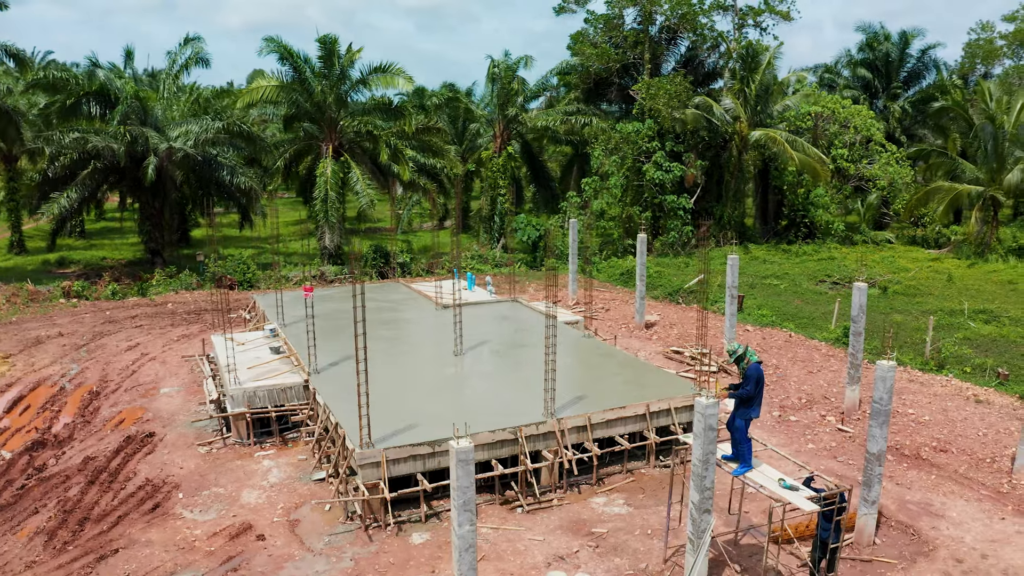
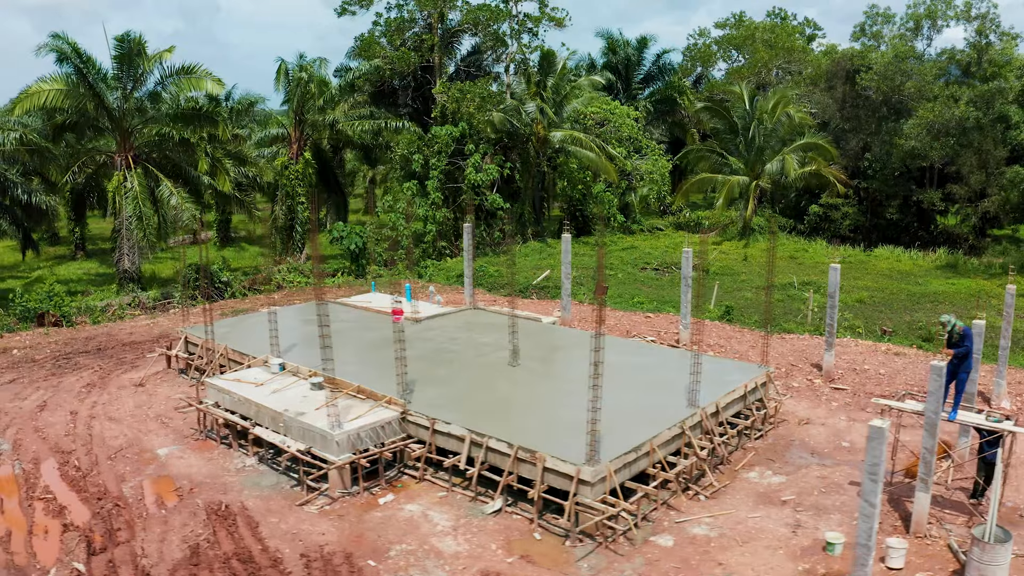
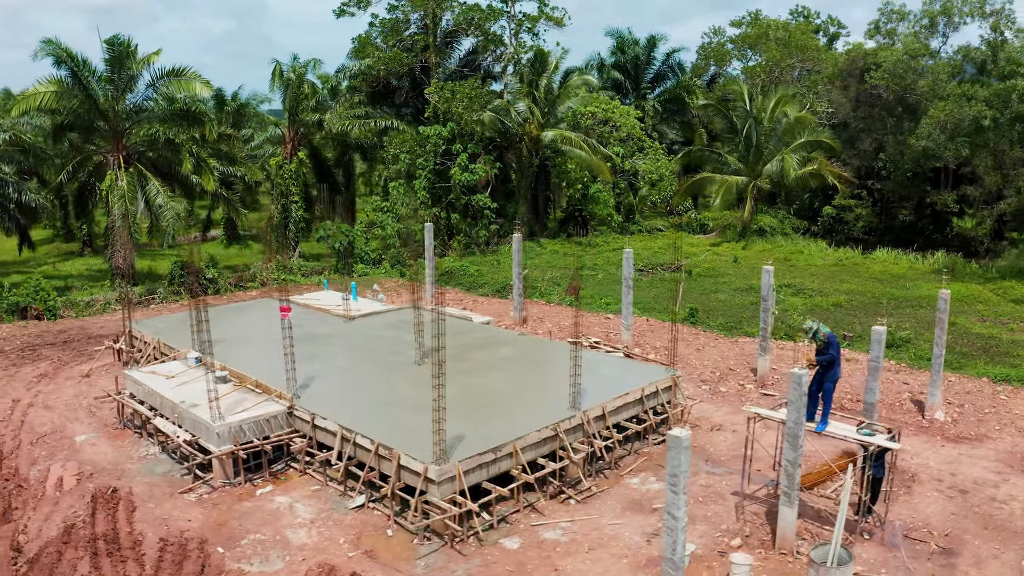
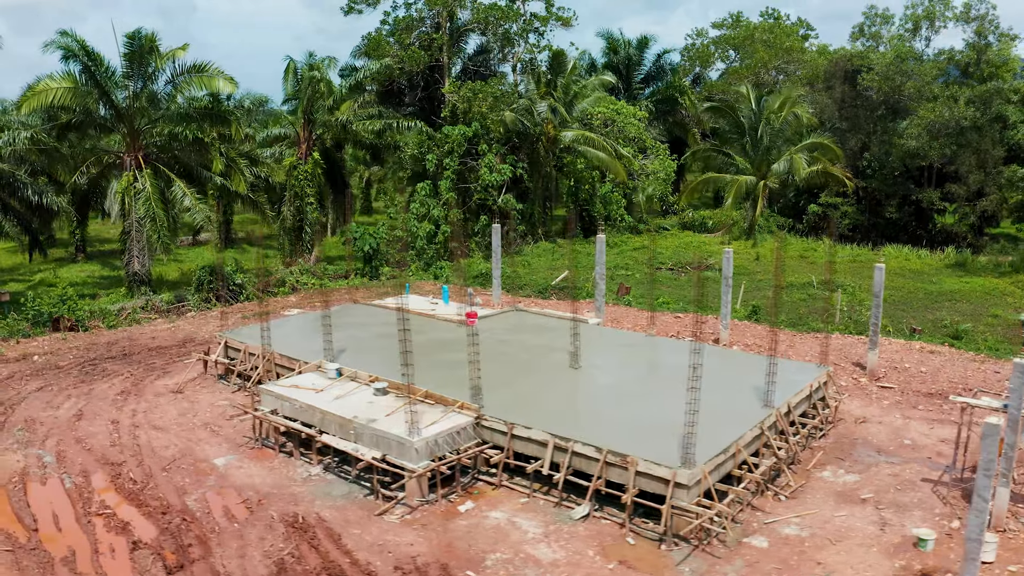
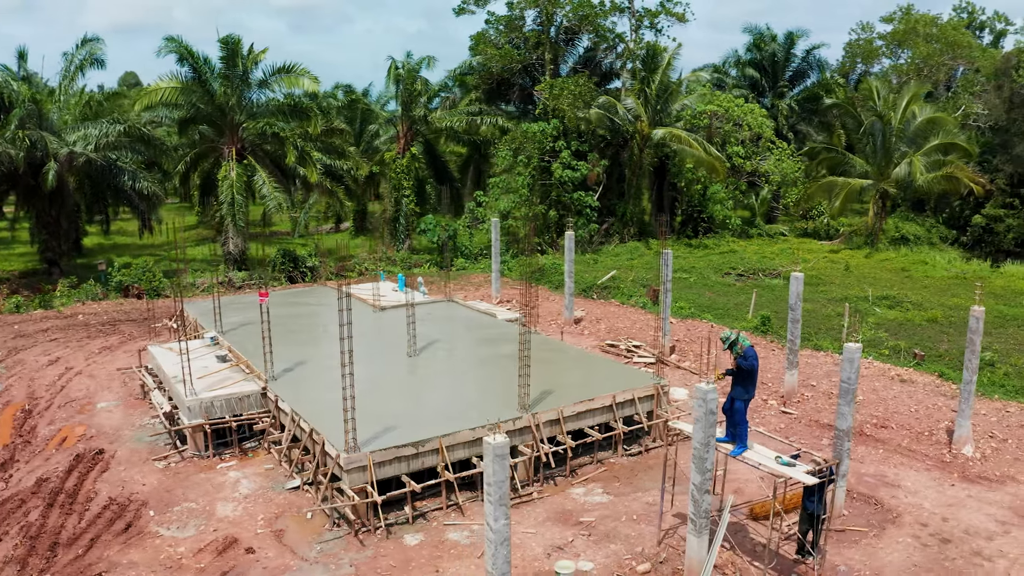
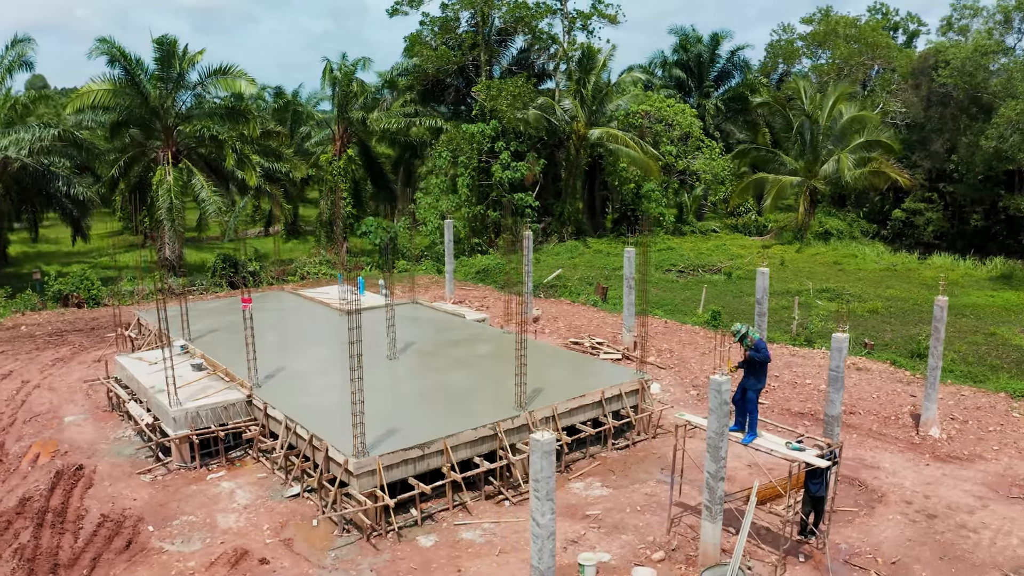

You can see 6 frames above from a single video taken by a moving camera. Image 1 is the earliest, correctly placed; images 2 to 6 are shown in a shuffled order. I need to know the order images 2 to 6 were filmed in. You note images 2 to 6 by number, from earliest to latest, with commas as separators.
5, 6, 3, 2, 4
